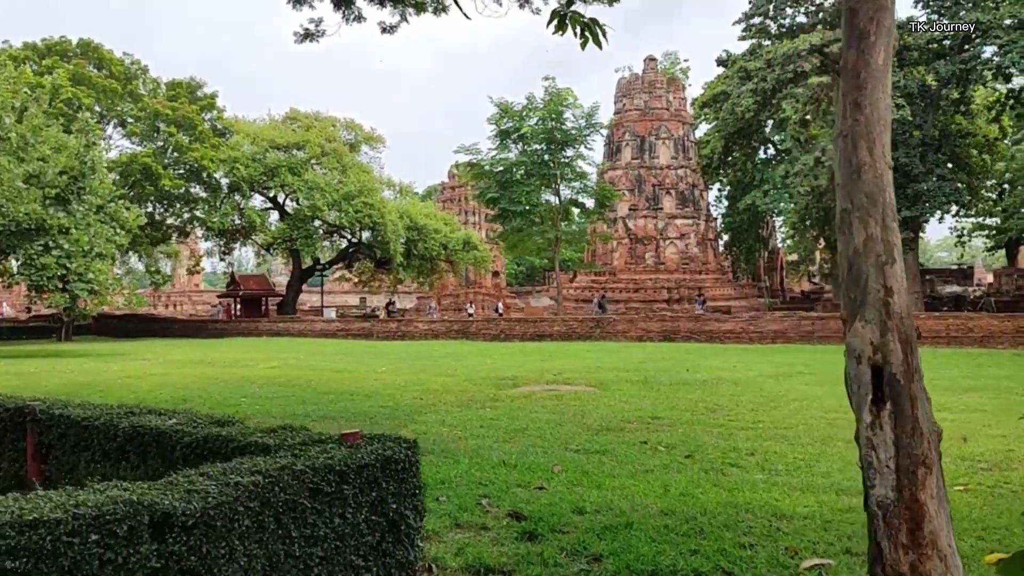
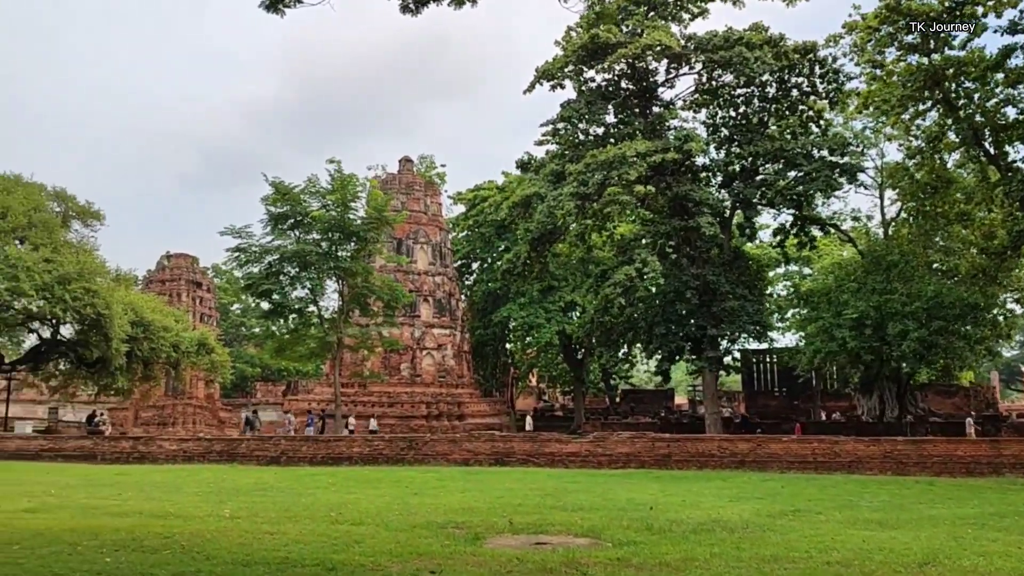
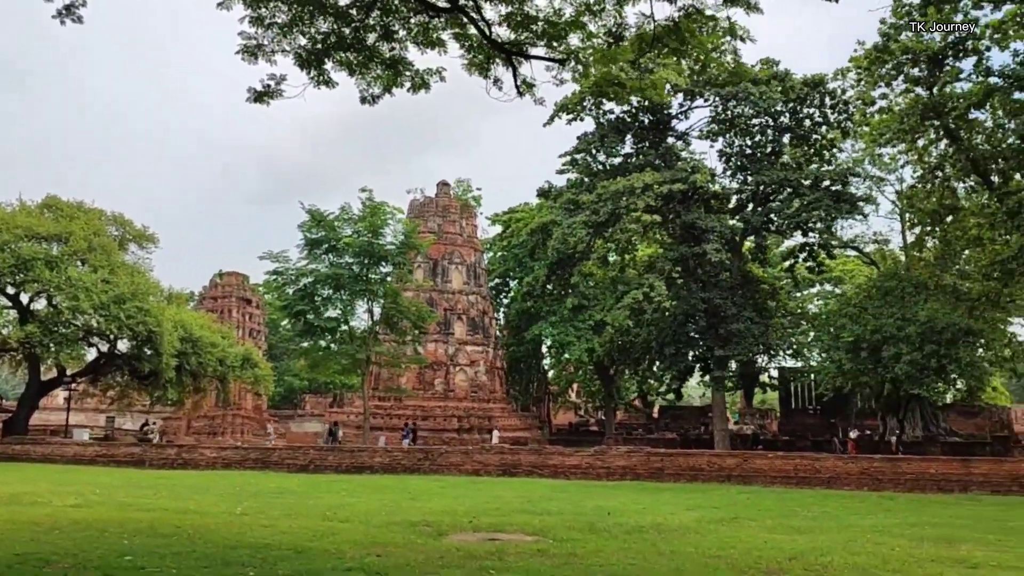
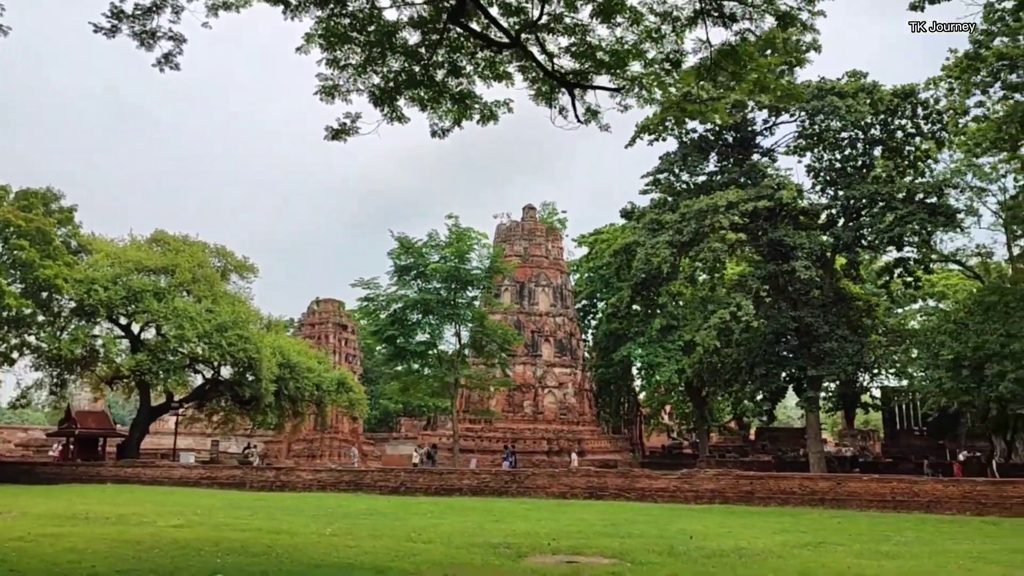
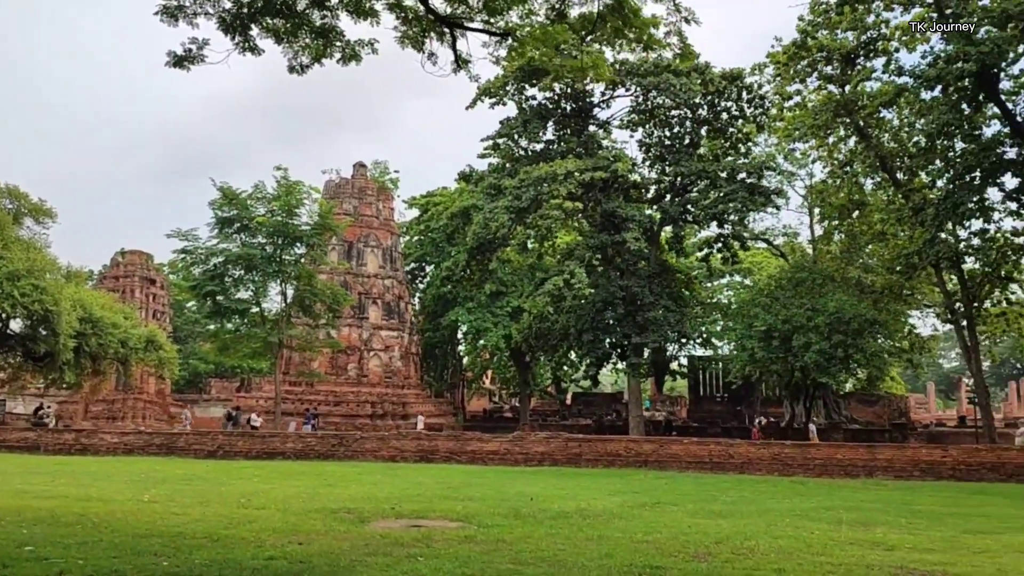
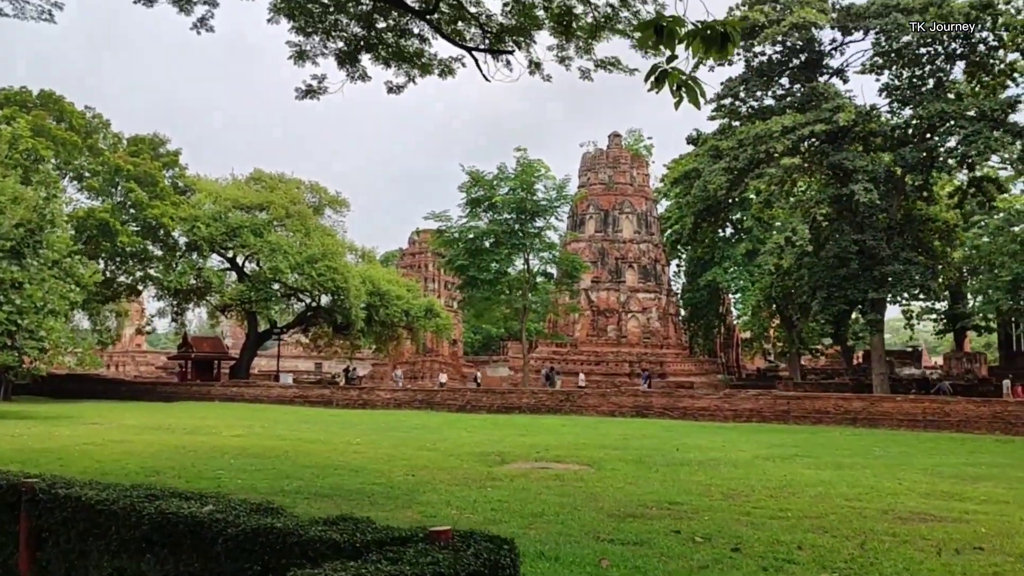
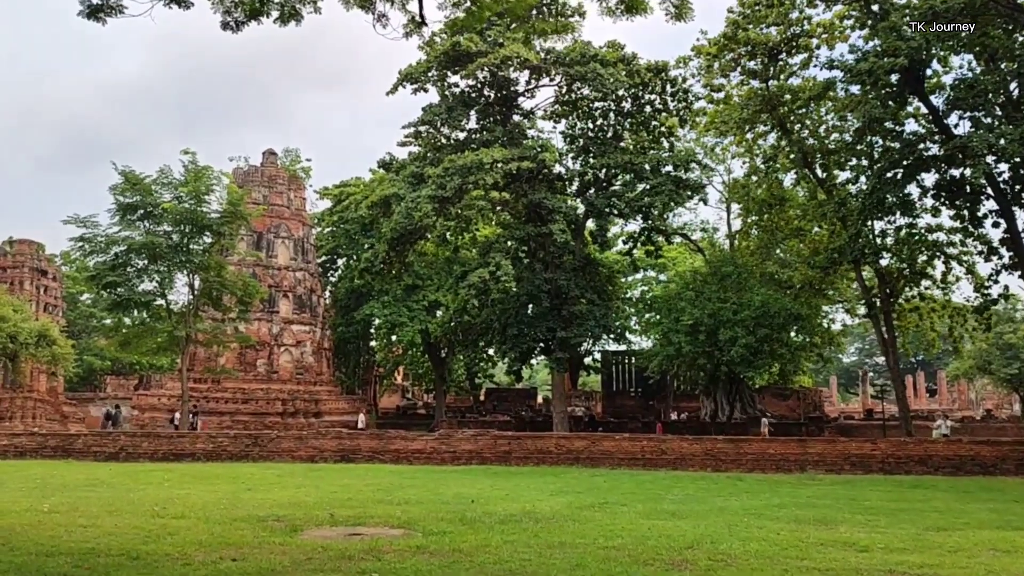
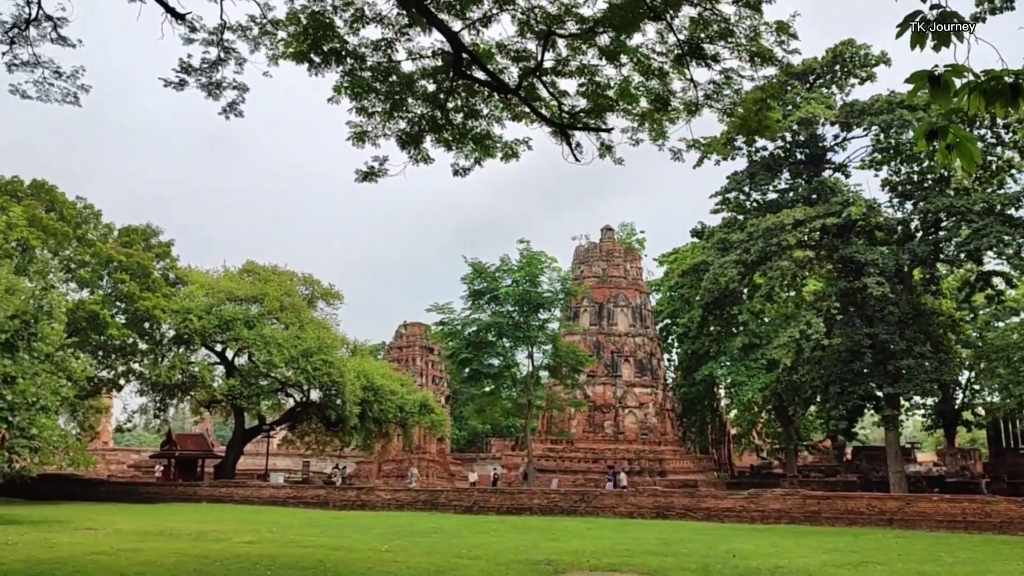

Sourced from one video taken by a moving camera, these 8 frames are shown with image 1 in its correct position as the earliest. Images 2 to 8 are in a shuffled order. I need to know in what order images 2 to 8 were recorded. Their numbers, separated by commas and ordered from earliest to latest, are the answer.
6, 8, 4, 3, 5, 7, 2
